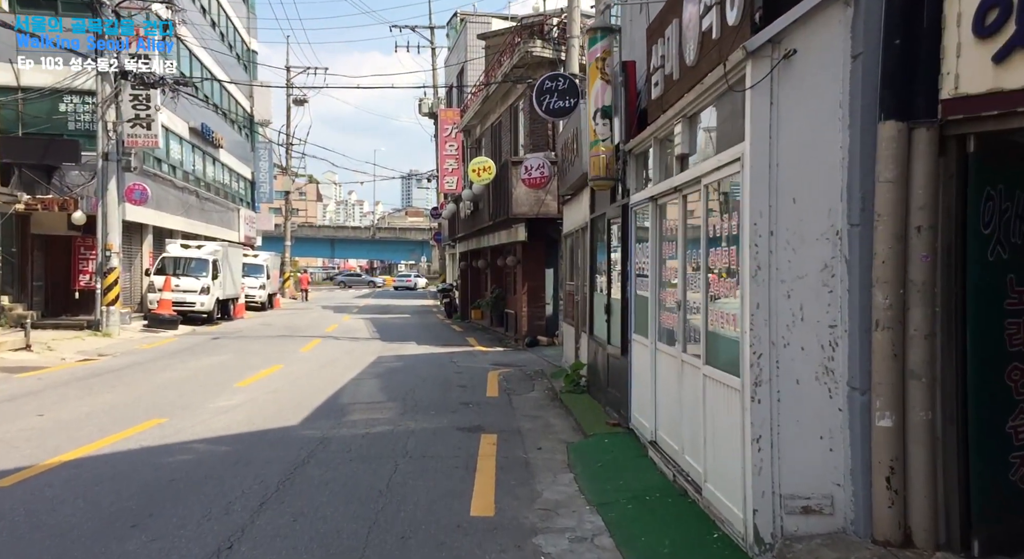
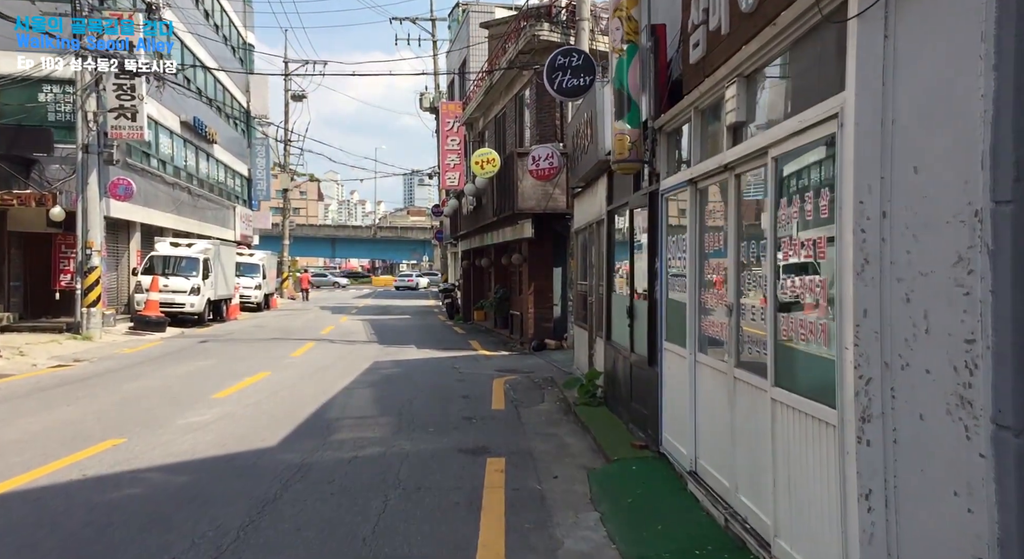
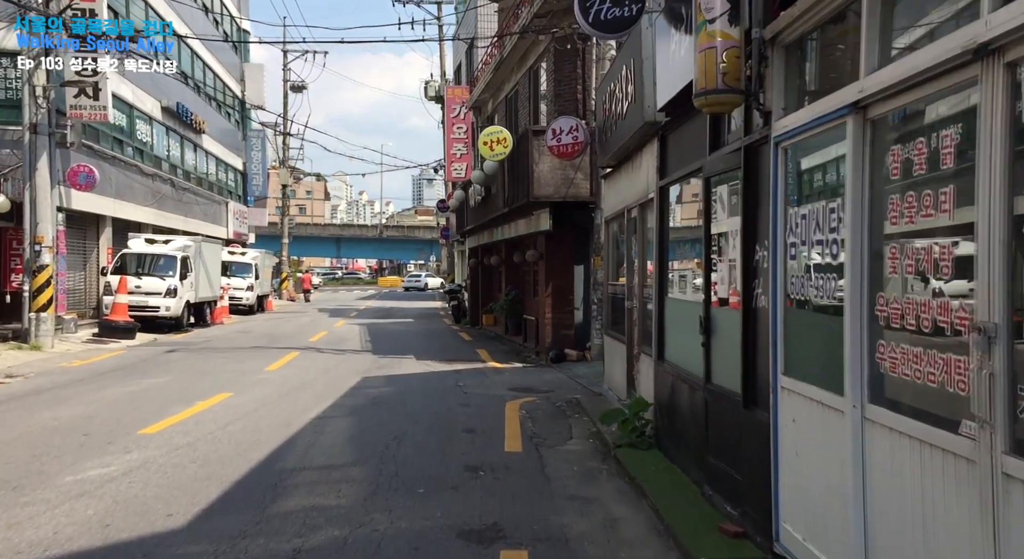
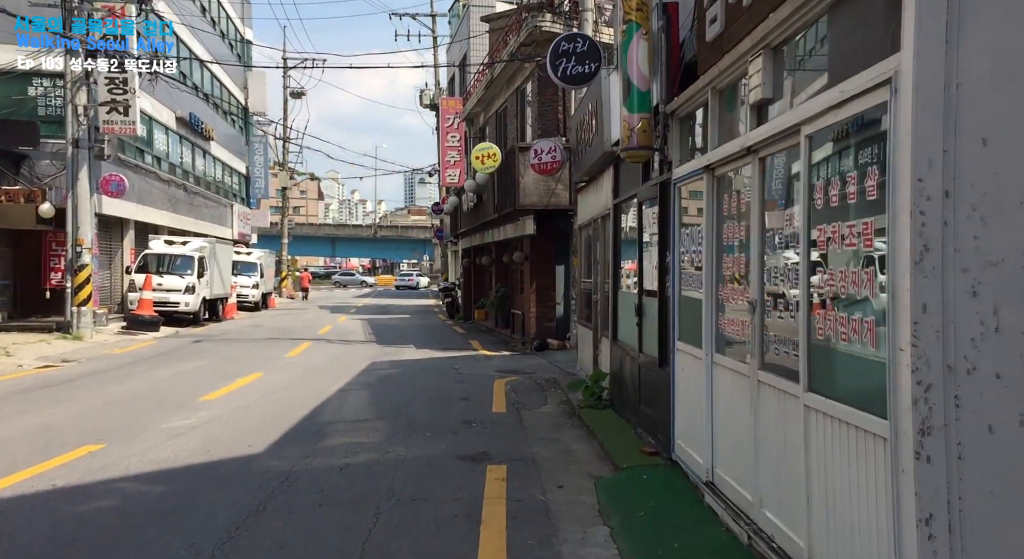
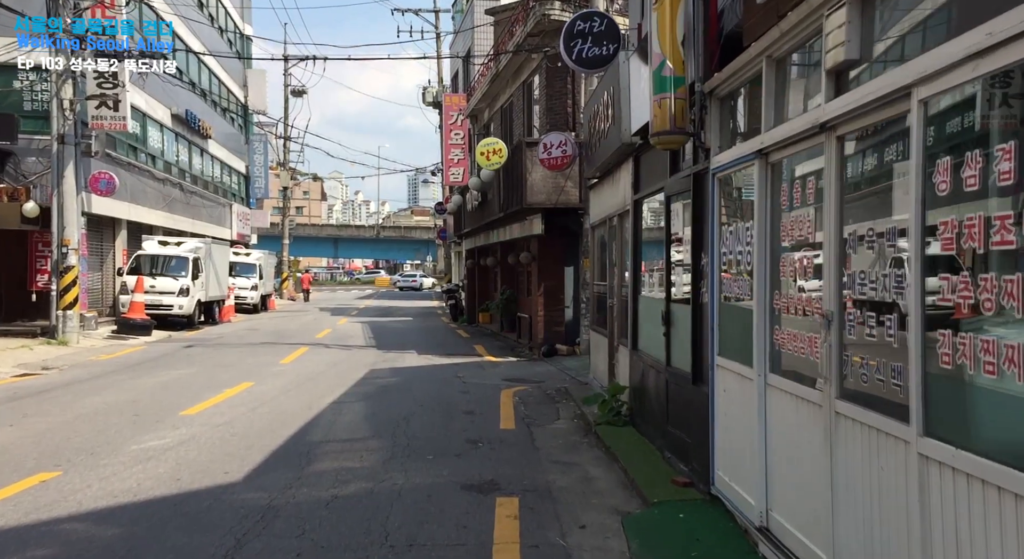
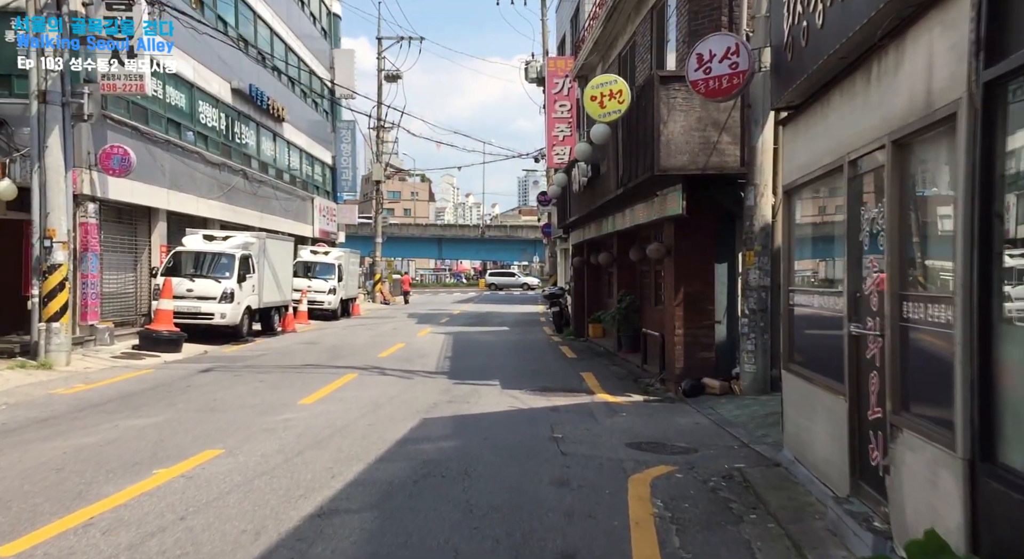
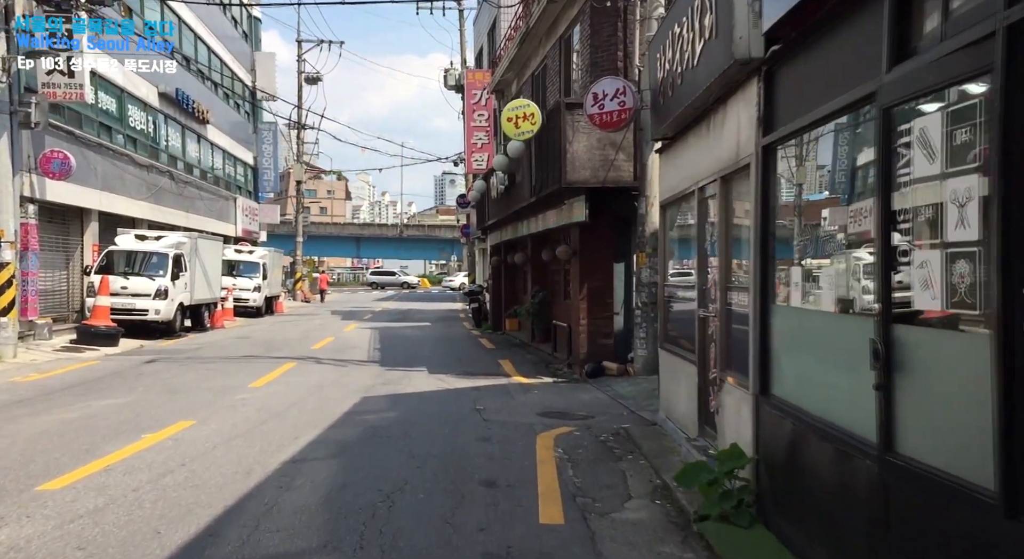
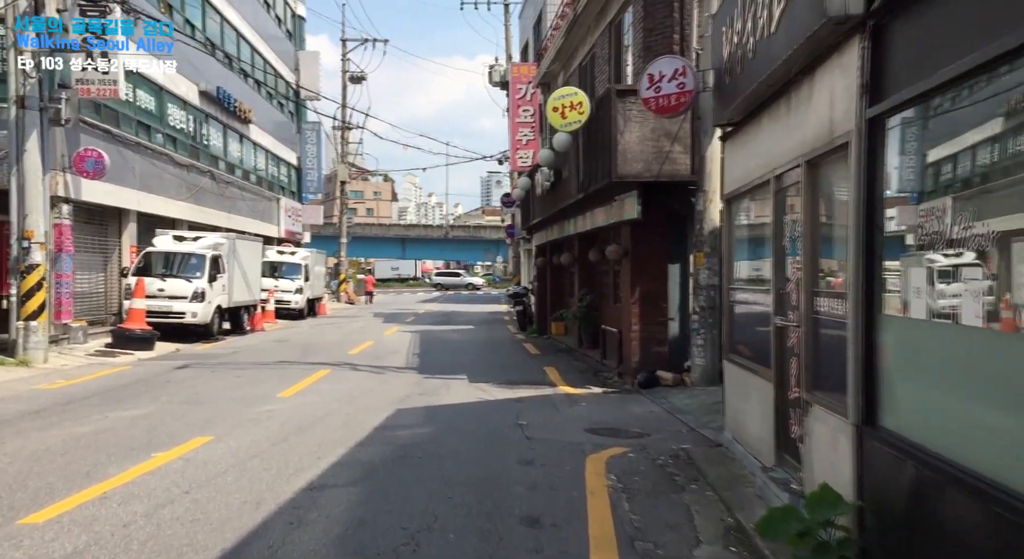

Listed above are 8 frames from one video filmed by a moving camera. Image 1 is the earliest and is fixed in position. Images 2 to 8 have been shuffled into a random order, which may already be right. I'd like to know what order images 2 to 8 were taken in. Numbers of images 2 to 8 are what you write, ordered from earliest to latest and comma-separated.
2, 4, 5, 3, 7, 8, 6
